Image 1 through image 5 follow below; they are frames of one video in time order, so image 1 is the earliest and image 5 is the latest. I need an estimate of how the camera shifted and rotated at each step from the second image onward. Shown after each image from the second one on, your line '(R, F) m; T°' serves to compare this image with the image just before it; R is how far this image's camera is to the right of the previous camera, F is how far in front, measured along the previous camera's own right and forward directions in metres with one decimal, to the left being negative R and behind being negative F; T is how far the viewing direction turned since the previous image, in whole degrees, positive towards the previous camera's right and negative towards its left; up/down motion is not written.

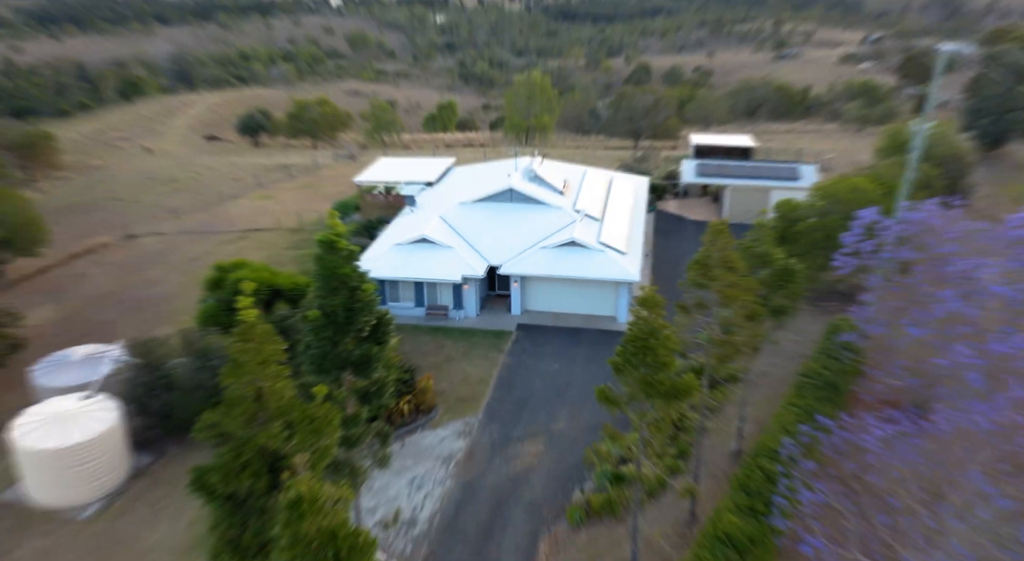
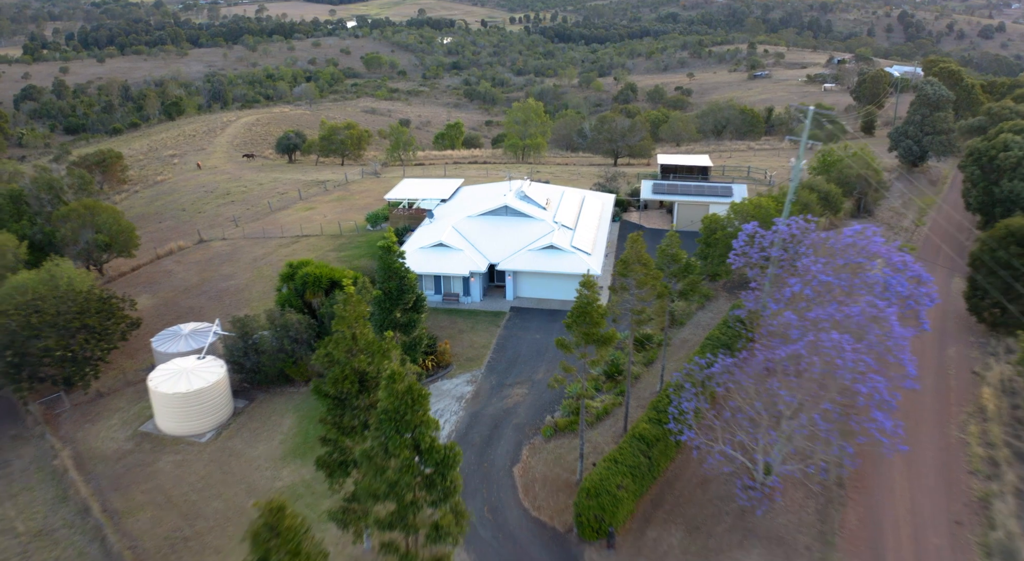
(+0.1, -4.3) m; 0°
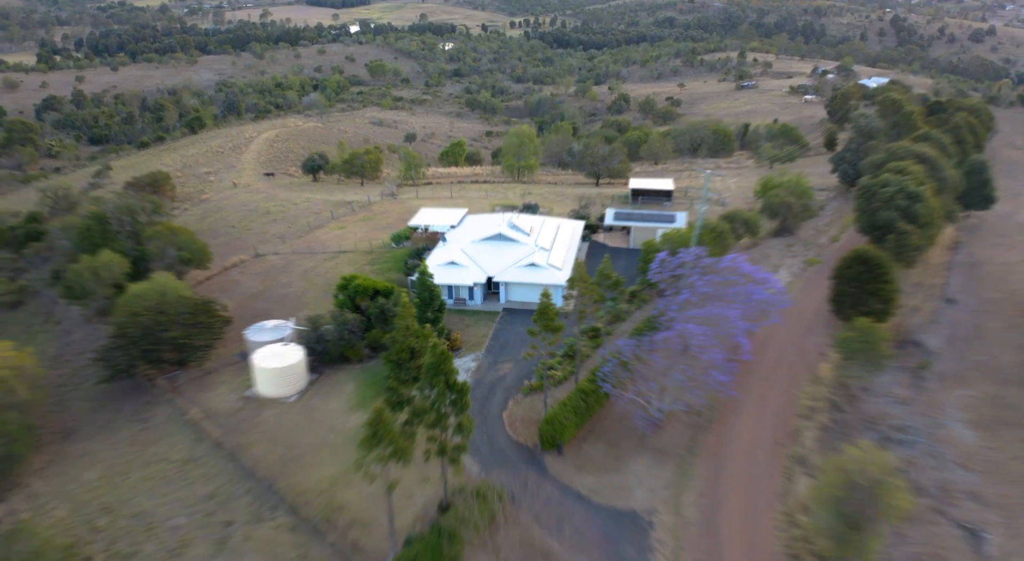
(+0.3, -6.5) m; 0°
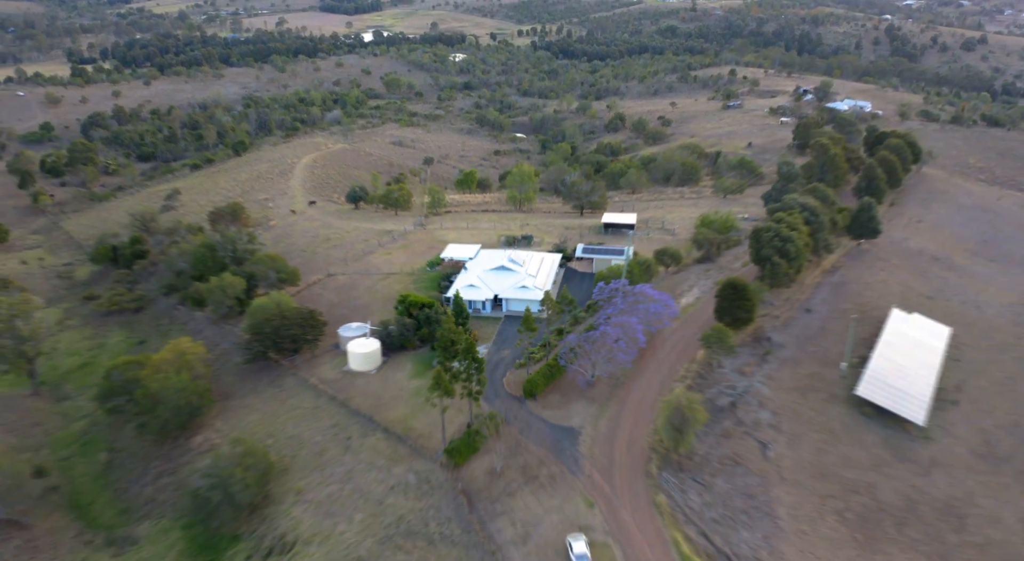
(+0.6, -12.8) m; -1°
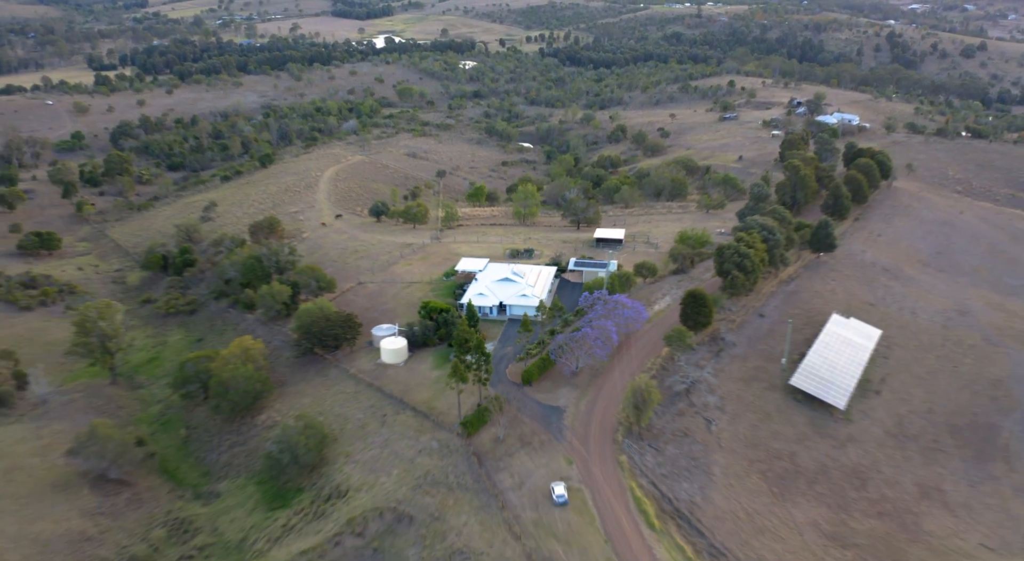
(+0.5, -7.9) m; -1°
